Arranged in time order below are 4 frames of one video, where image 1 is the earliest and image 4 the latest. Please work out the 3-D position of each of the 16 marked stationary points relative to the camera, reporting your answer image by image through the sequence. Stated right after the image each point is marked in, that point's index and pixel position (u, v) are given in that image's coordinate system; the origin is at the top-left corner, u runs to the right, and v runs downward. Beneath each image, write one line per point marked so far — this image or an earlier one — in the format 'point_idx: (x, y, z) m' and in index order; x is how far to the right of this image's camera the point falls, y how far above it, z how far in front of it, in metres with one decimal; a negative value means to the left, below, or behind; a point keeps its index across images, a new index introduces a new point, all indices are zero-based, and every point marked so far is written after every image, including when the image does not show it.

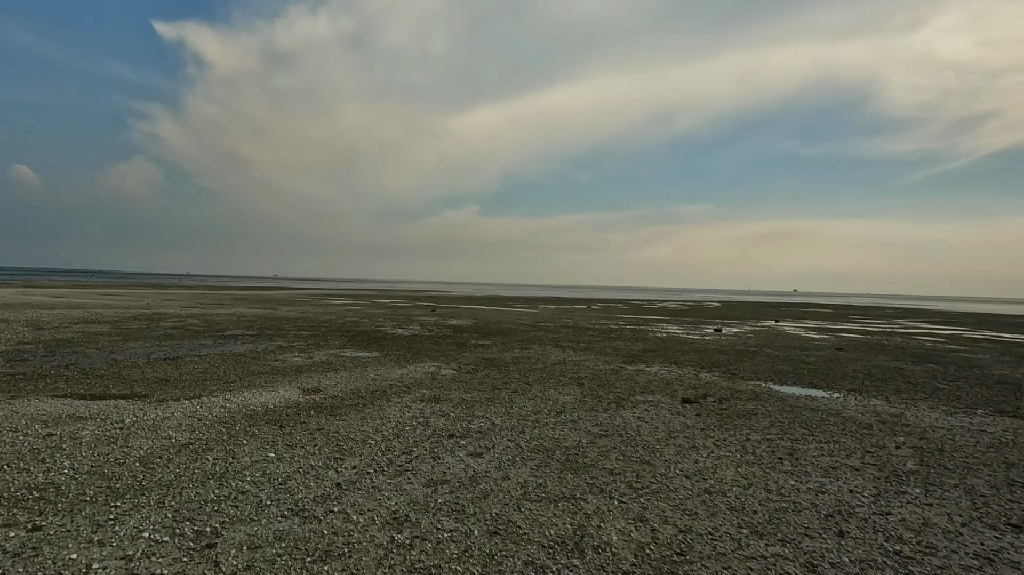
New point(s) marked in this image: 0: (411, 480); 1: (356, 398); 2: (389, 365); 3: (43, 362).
0: (-1.3, -2.4, +6.7) m
1: (-3.4, -2.4, +11.9) m
2: (-3.7, -2.3, +16.5) m
3: (-13.2, -2.1, +15.4) m
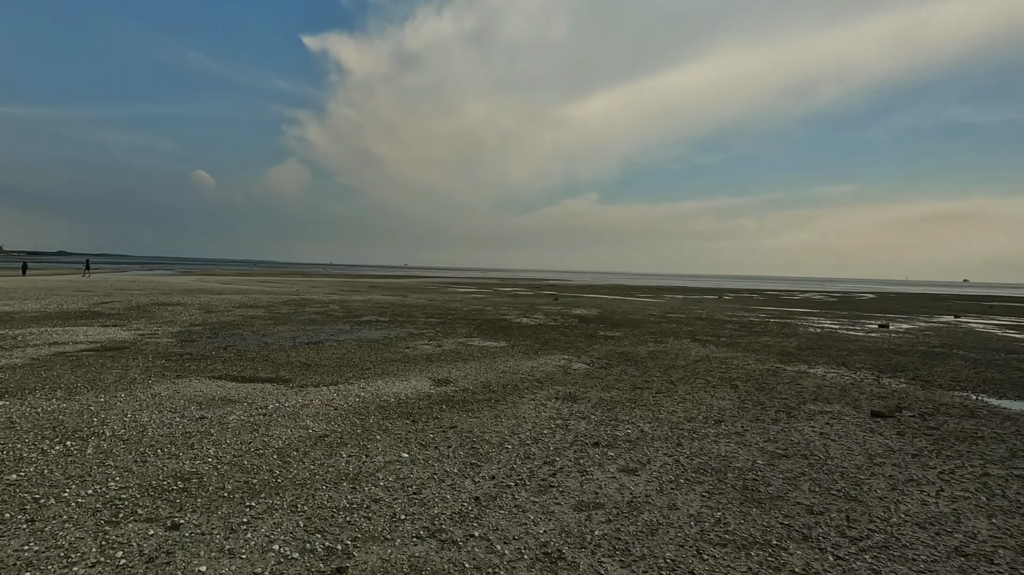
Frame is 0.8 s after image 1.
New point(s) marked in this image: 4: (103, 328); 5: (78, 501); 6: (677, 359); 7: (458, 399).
0: (+0.5, -2.3, +5.7) m
1: (-0.5, -2.1, +11.2) m
2: (+0.2, -2.0, +15.8) m
3: (-9.3, -1.7, +16.8) m
4: (-14.4, -1.4, +19.2) m
5: (-4.3, -2.1, +5.4) m
6: (+5.0, -2.2, +16.4) m
7: (-1.0, -2.1, +10.3) m
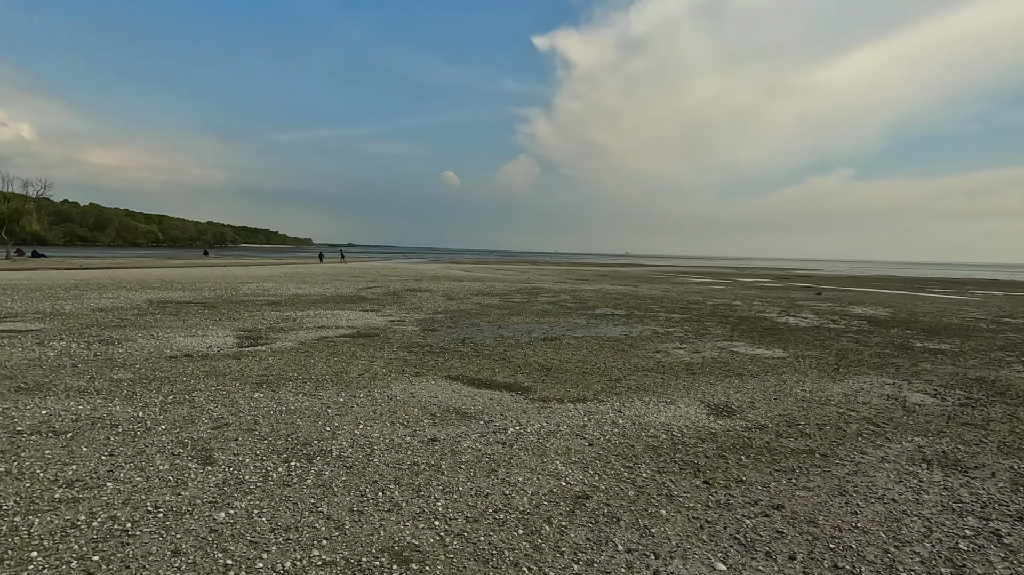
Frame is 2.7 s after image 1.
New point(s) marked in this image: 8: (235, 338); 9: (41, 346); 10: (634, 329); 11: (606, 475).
0: (+2.8, -2.3, +2.3) m
1: (+4.1, -2.1, +7.7) m
2: (+6.5, -1.9, +11.7) m
3: (-1.9, -1.4, +16.3) m
4: (-5.6, -1.0, +20.5) m
5: (-1.7, -2.1, +3.8) m
6: (+11.2, -2.1, +10.4) m
7: (+3.3, -2.1, +7.1) m
8: (-7.2, -1.3, +14.2) m
9: (-10.8, -1.3, +12.4) m
10: (+4.2, -1.4, +18.6) m
11: (+1.0, -2.1, +6.0) m
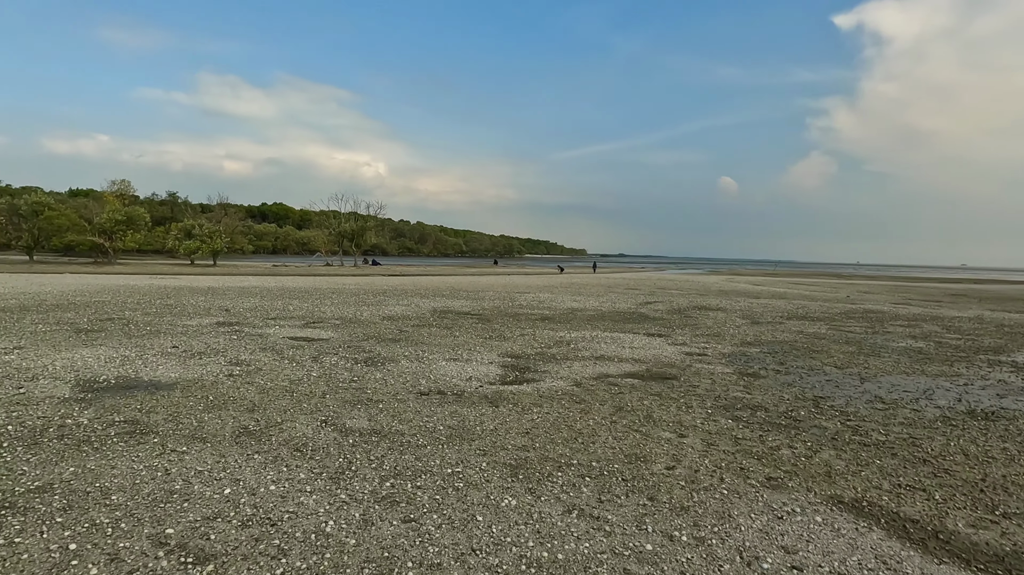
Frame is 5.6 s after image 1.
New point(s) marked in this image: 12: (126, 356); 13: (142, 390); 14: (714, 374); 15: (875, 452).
0: (+3.0, -2.7, -3.8) m
1: (+6.6, -2.6, +0.4) m
2: (+10.6, -2.5, +2.8) m
3: (+5.4, -1.9, +10.8) m
4: (+4.1, -1.5, +16.3) m
5: (-0.2, -2.3, -0.3) m
6: (+14.2, -2.9, -0.5) m
7: (+5.7, -2.5, +0.3) m
8: (-0.3, -1.7, +11.5) m
9: (-4.2, -1.6, +11.5) m
10: (+11.9, -2.2, +10.0) m
11: (+3.2, -2.4, +0.4) m
12: (-8.1, -1.4, +11.5) m
13: (-6.1, -1.7, +8.9) m
14: (+4.4, -1.8, +11.9) m
15: (+4.8, -2.2, +7.2) m
